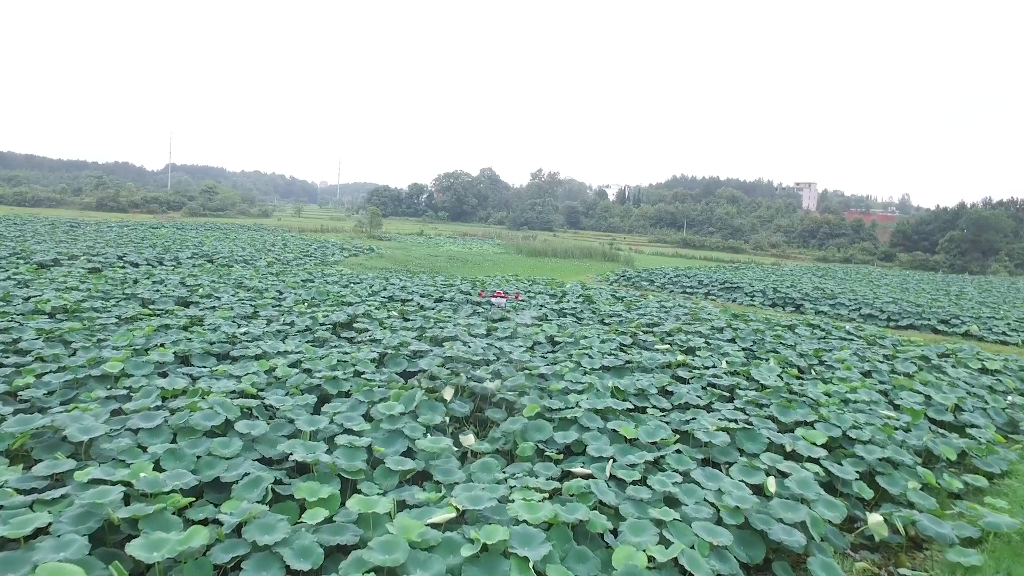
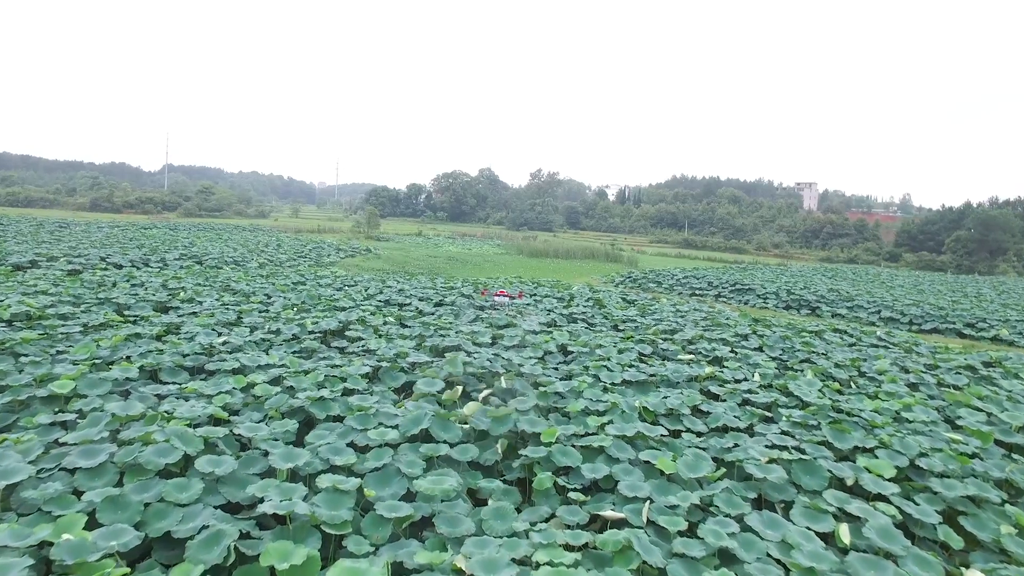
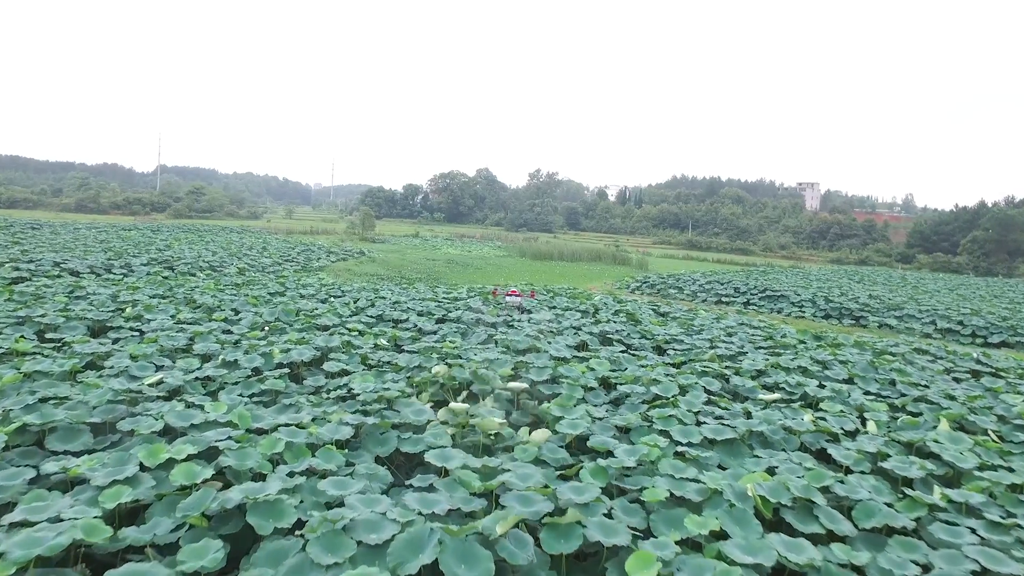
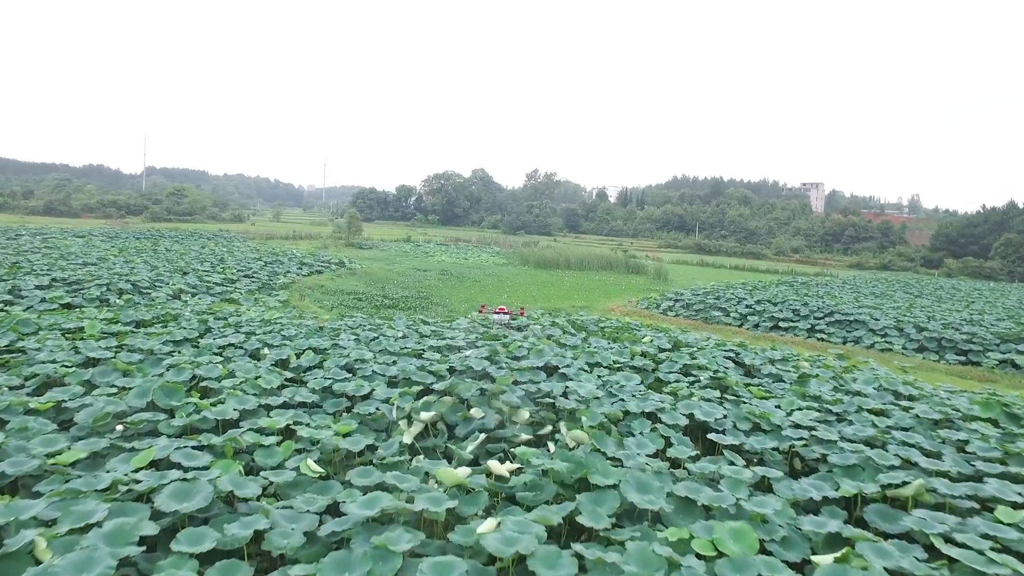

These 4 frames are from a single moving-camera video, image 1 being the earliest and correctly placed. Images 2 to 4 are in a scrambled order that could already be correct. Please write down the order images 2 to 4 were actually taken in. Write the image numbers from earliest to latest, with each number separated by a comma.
2, 3, 4
